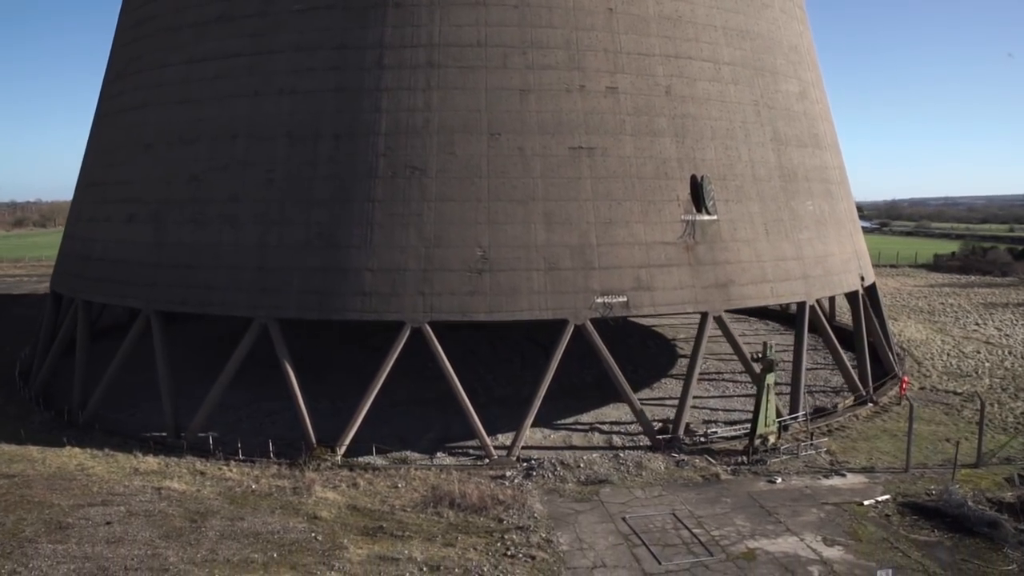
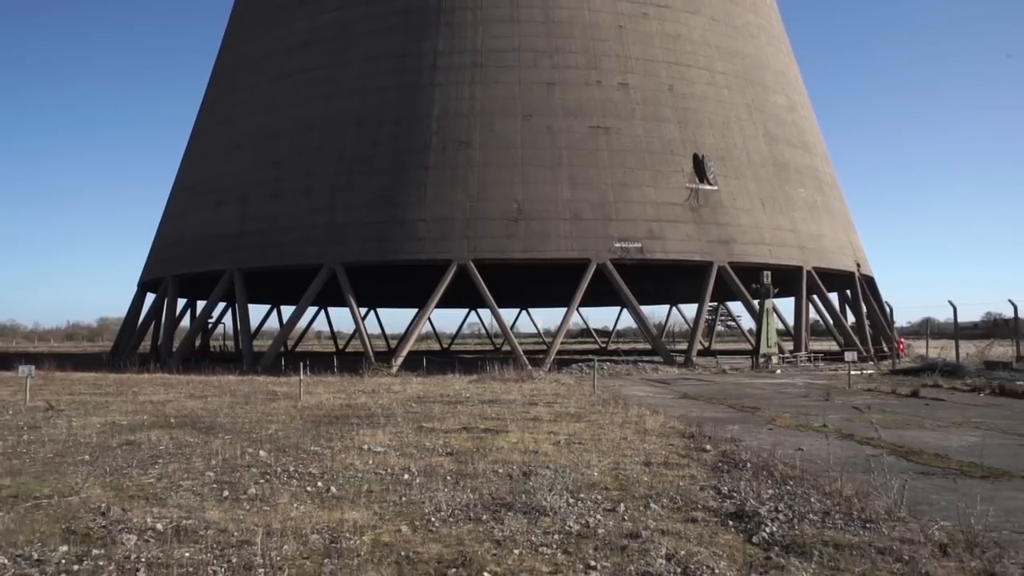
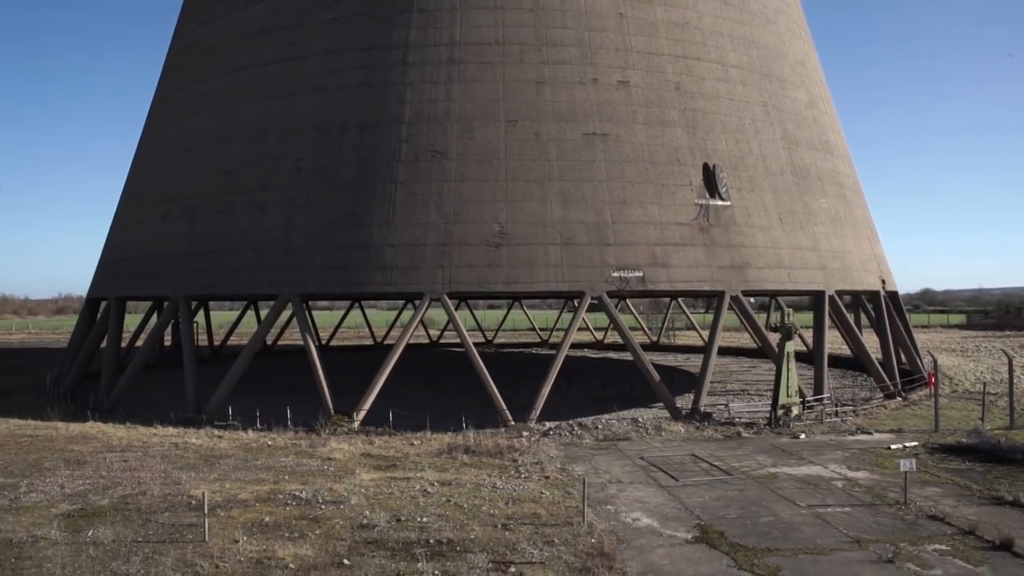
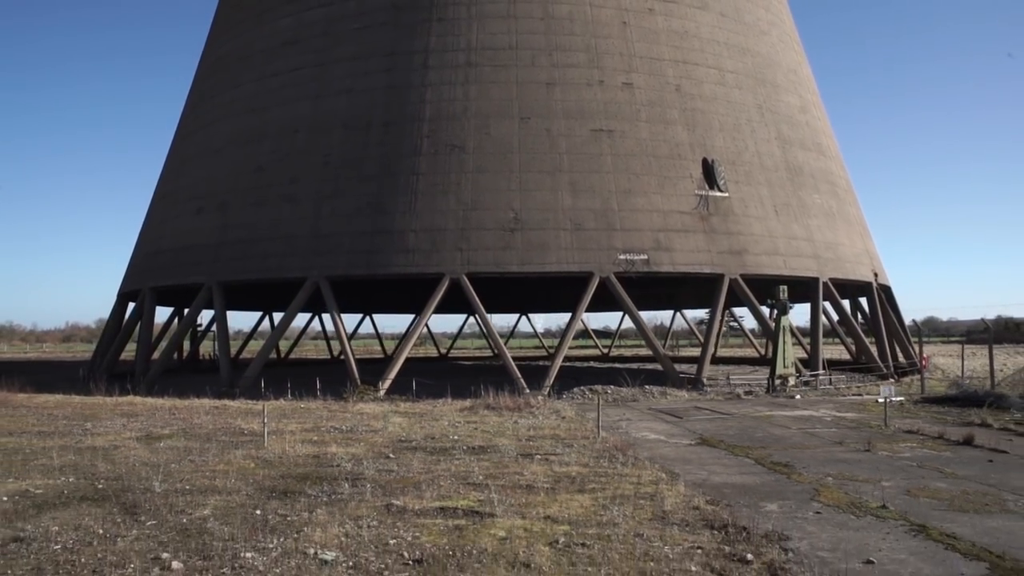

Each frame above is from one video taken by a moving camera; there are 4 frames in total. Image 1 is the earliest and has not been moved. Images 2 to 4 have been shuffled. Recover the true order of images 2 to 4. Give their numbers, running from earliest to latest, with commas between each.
3, 4, 2
